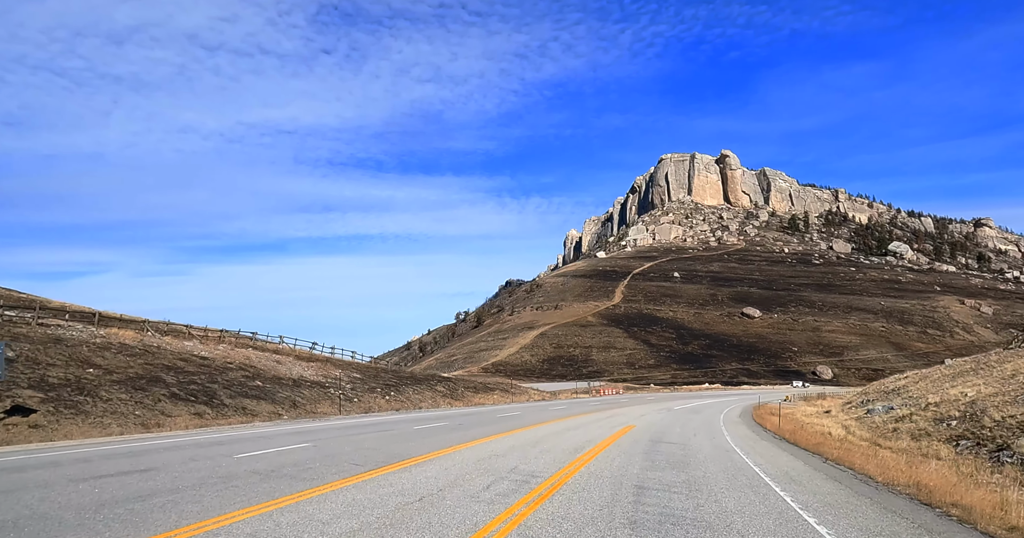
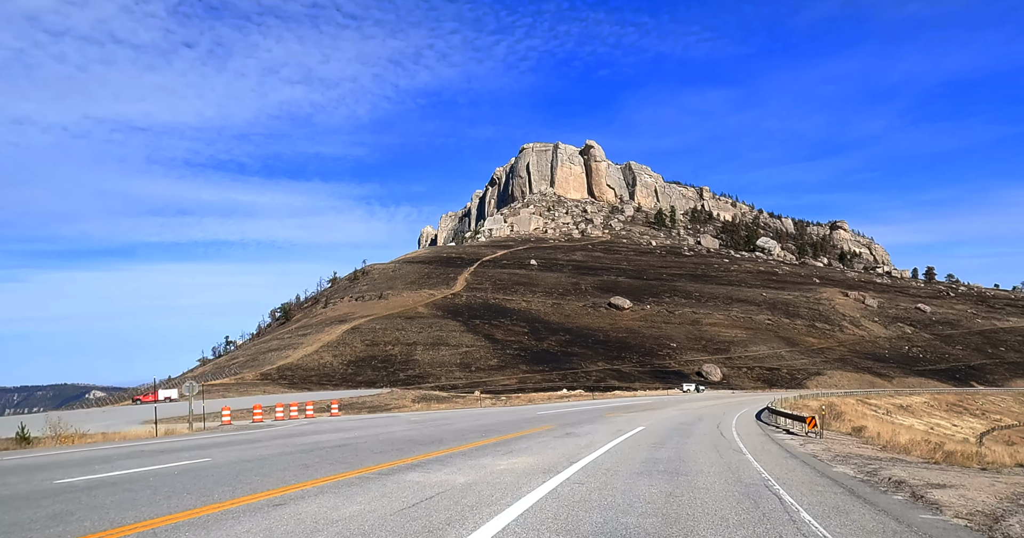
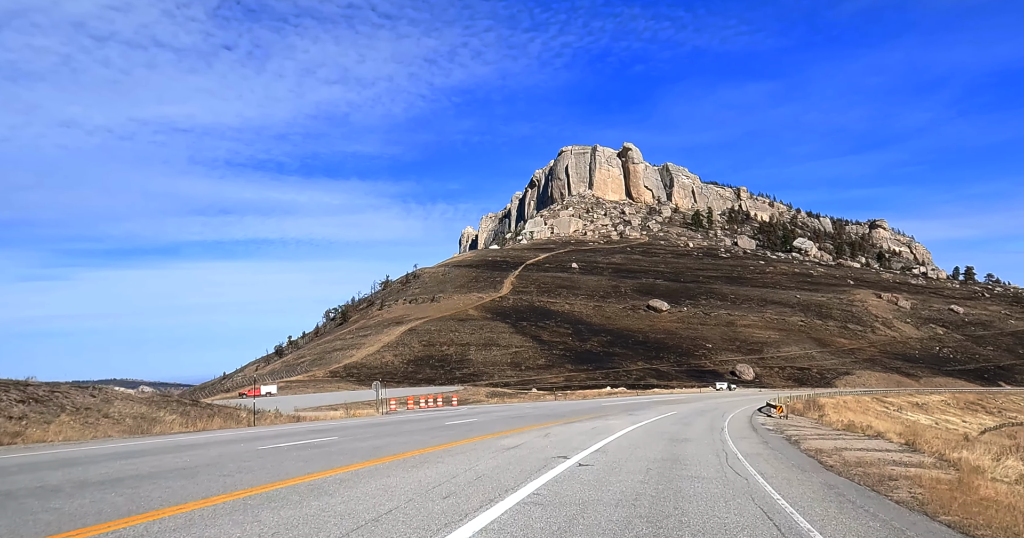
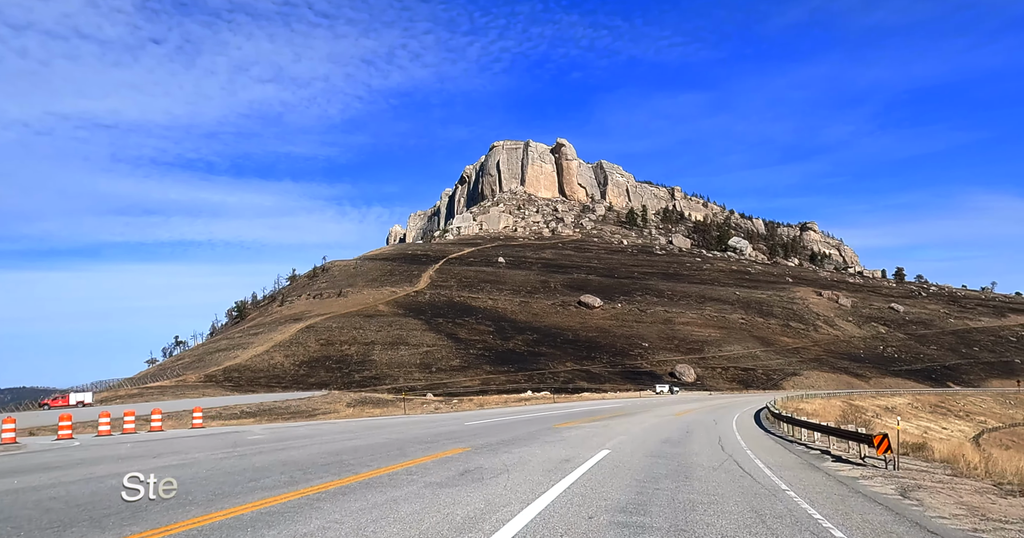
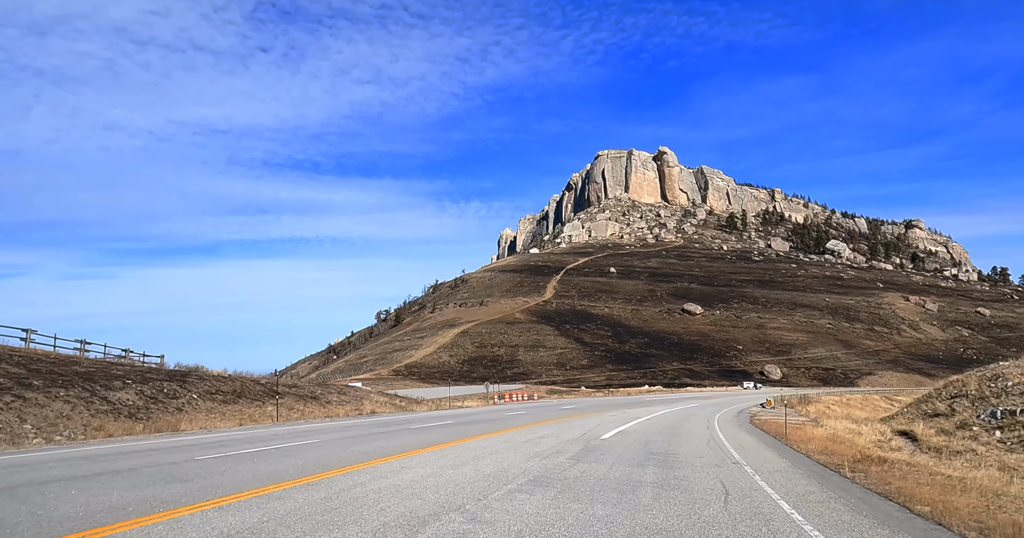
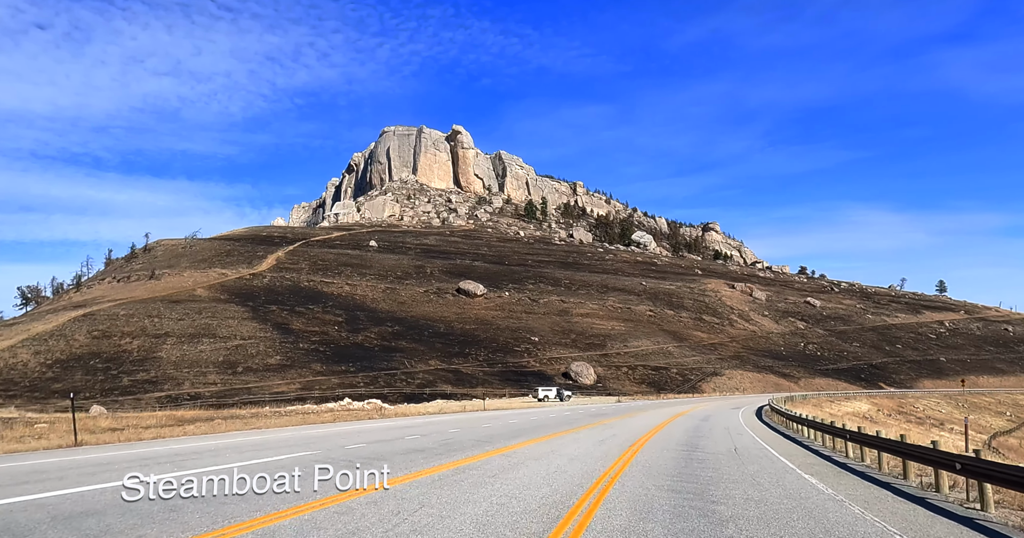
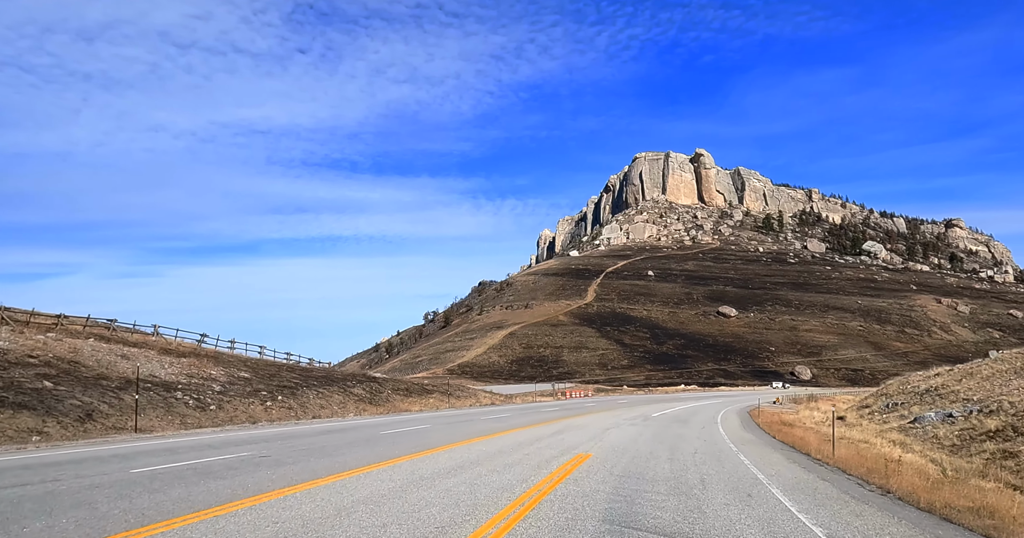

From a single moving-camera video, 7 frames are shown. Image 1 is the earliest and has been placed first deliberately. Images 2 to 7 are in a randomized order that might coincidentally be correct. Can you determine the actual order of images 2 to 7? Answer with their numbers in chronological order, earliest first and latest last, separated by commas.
7, 5, 3, 2, 4, 6
